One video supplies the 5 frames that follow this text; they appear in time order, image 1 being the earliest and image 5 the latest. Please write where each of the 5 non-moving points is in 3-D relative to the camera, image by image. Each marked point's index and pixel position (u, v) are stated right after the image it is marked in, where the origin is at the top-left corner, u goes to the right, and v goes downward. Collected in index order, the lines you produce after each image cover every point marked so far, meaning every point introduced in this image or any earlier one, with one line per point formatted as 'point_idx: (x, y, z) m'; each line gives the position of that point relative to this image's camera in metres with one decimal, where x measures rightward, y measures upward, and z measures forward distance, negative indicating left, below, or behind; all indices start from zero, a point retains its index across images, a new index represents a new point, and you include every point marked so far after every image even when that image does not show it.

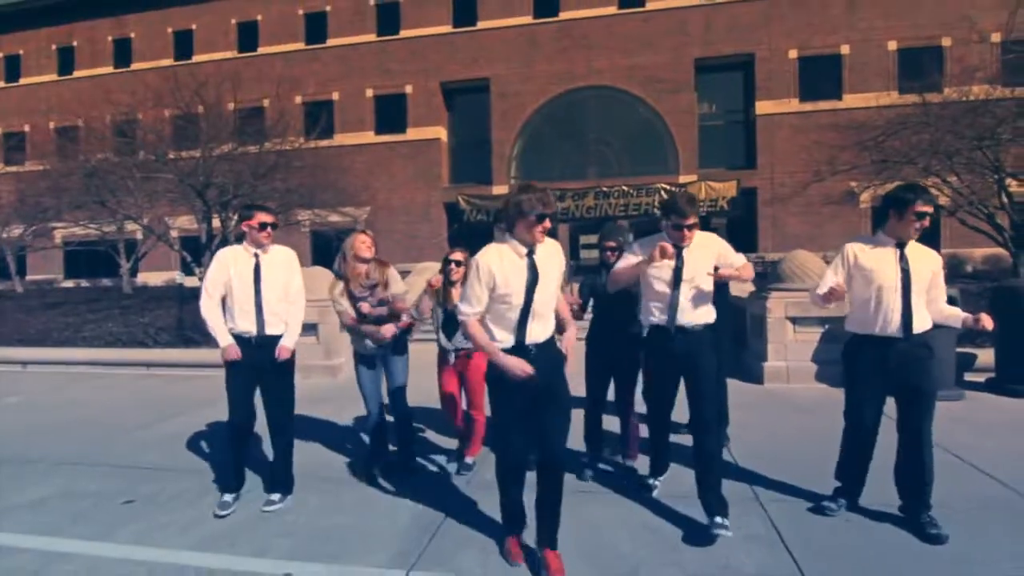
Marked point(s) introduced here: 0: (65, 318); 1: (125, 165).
0: (-11.2, -0.8, +14.0) m
1: (-11.7, +3.8, +17.0) m
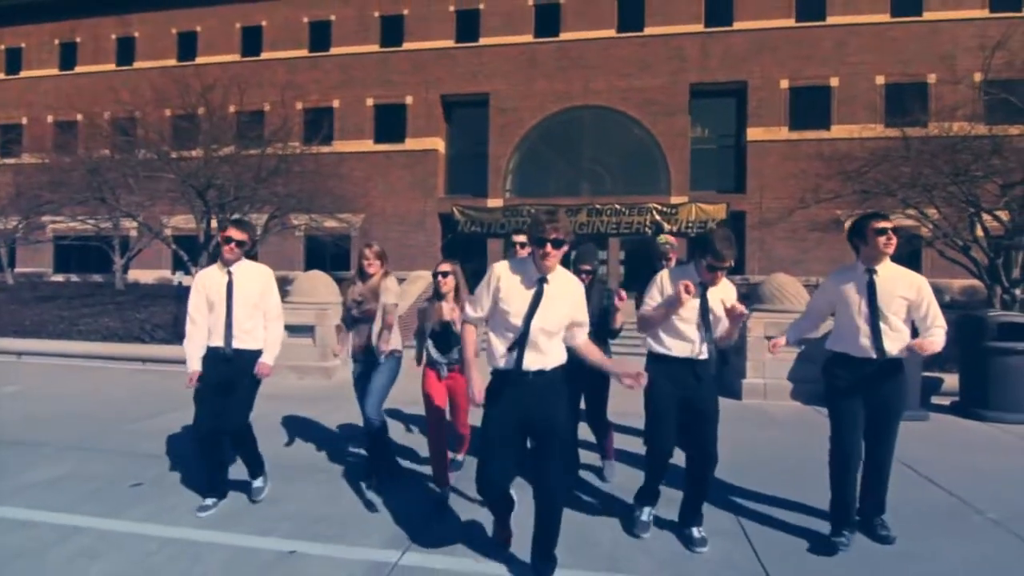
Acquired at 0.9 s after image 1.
0: (-11.4, -0.6, +14.1) m
1: (-11.8, +3.9, +17.2) m
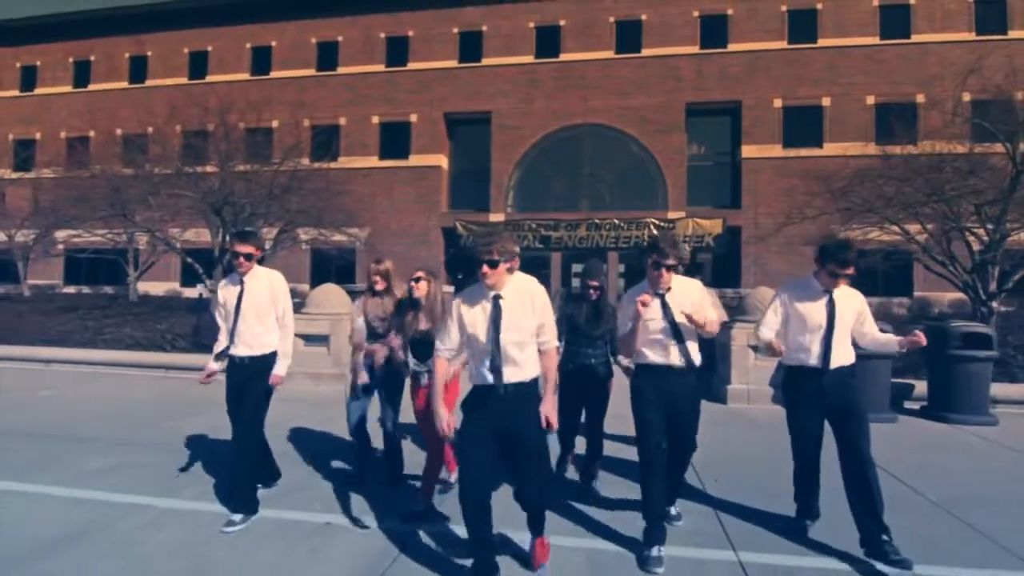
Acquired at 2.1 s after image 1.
0: (-11.4, -1.0, +14.8) m
1: (-11.8, +3.5, +18.0) m
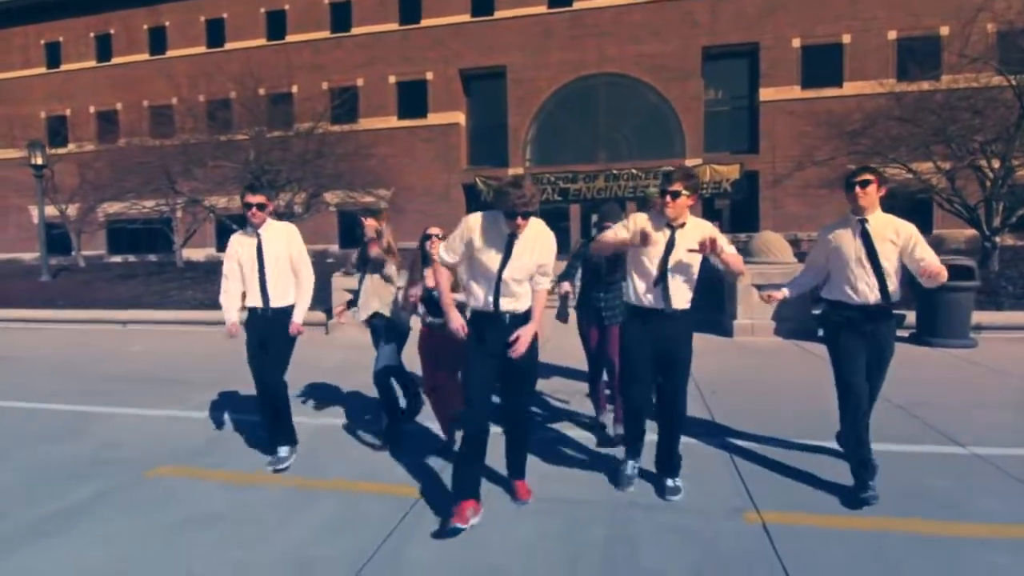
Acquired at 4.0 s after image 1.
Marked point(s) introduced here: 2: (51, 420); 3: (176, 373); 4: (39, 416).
0: (-10.7, 0.0, +16.3) m
1: (-11.1, +4.7, +19.2) m
2: (-5.2, -1.5, +6.3) m
3: (-5.3, -1.4, +8.8) m
4: (-5.5, -1.5, +6.5) m
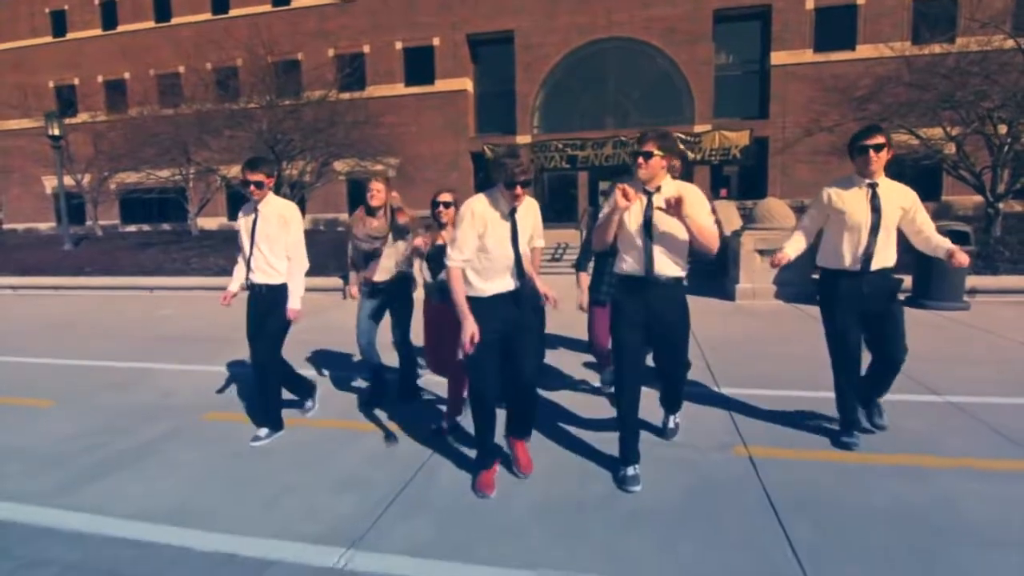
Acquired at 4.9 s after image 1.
0: (-10.4, +0.9, +16.8) m
1: (-10.8, +5.8, +19.4) m
2: (-5.0, -1.1, +6.9) m
3: (-5.1, -0.8, +9.3) m
4: (-5.3, -1.0, +7.0) m
